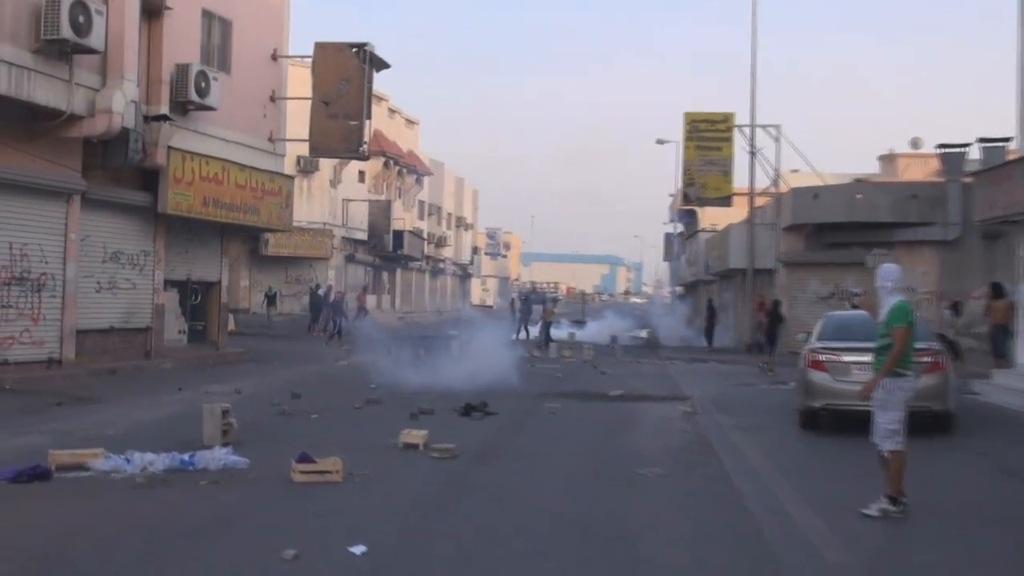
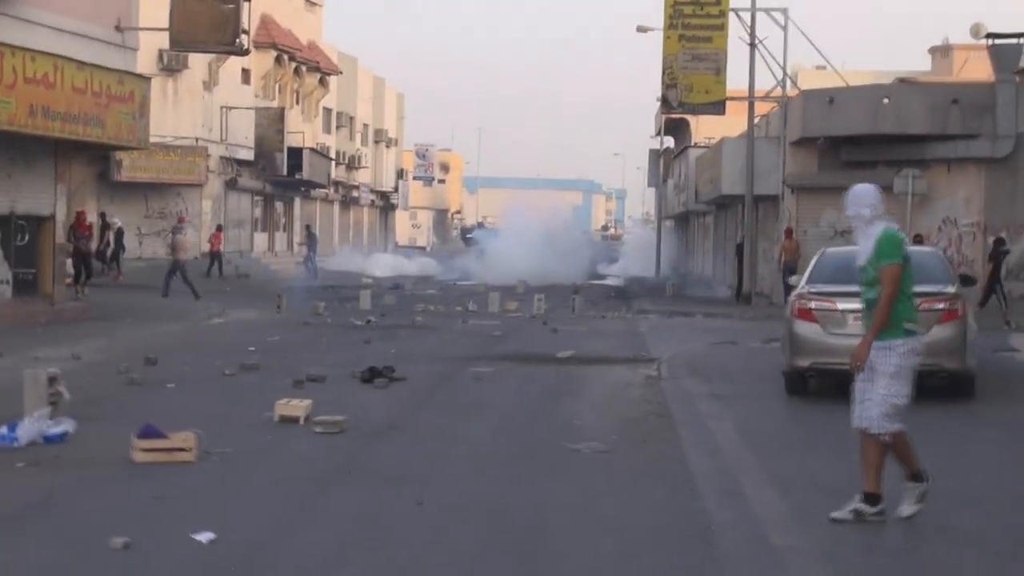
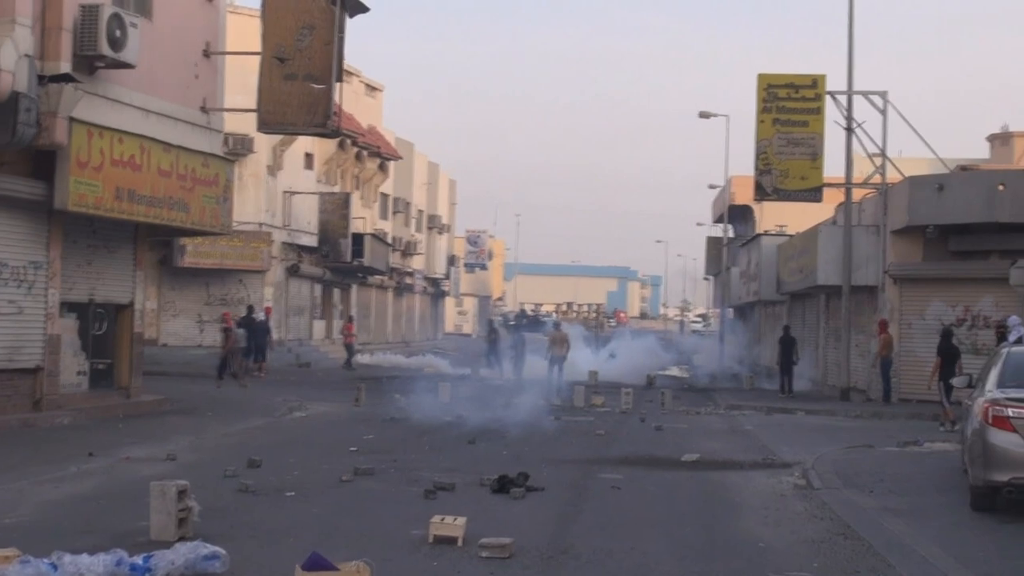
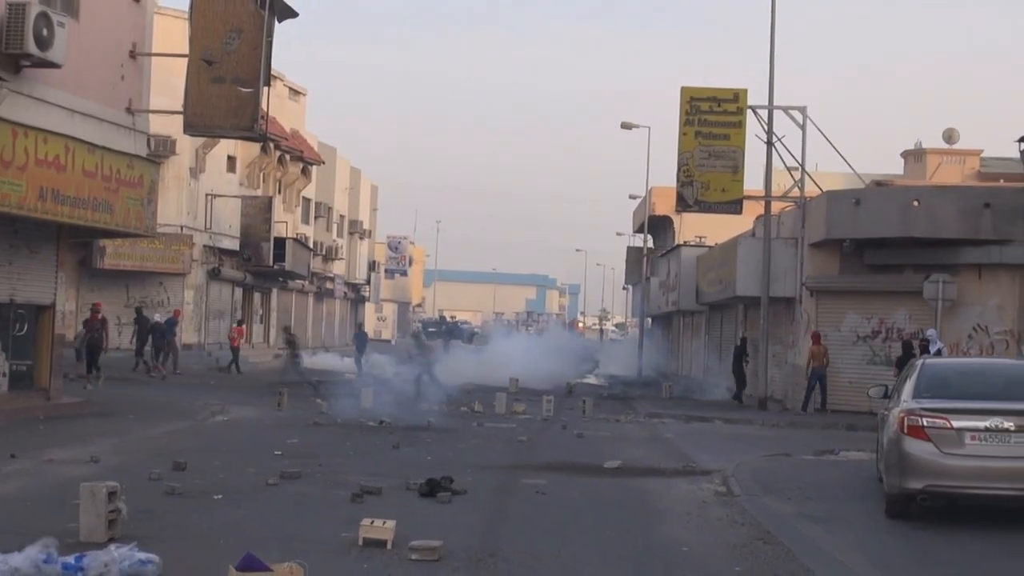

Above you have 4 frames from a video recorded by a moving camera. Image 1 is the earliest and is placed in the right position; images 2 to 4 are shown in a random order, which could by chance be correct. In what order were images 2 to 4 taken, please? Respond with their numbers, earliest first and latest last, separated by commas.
3, 4, 2
